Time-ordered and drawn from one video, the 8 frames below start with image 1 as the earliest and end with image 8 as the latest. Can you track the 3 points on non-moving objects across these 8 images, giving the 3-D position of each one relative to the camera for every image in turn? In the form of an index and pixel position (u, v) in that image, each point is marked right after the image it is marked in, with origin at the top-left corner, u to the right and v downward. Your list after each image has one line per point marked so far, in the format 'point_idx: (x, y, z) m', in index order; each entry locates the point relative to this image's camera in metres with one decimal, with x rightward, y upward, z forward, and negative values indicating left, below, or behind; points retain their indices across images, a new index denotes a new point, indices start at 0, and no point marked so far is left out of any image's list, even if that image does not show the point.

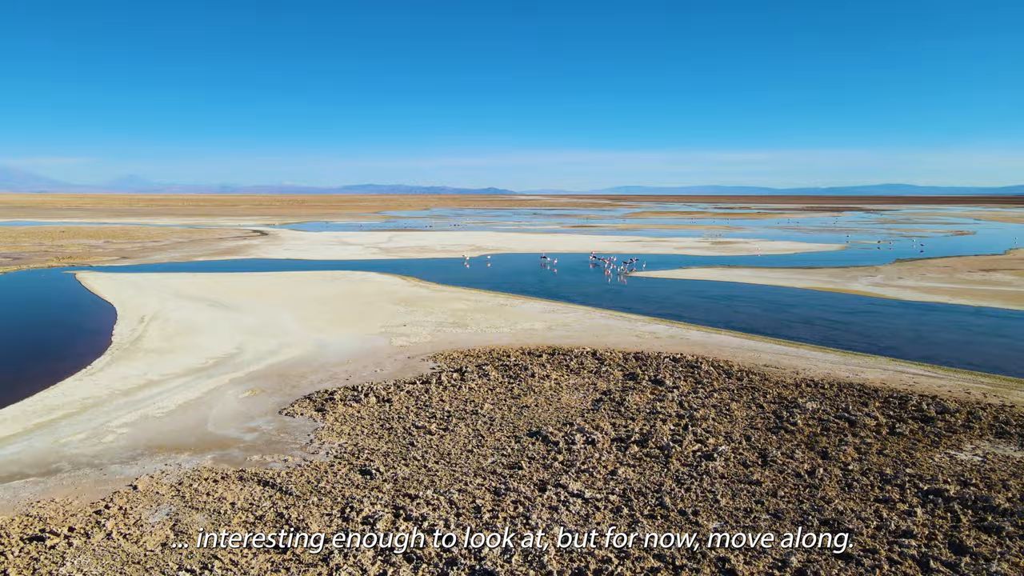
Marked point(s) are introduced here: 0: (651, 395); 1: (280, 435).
0: (+3.3, -2.5, +14.3) m
1: (-4.7, -2.9, +12.2) m
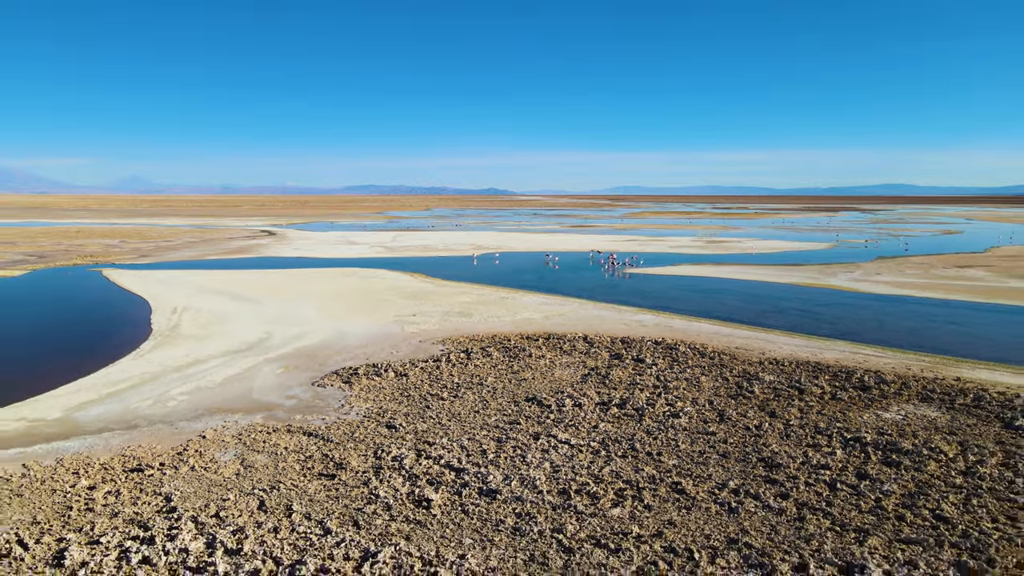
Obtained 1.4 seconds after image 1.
0: (+3.3, -2.2, +16.5) m
1: (-4.7, -2.7, +14.4) m
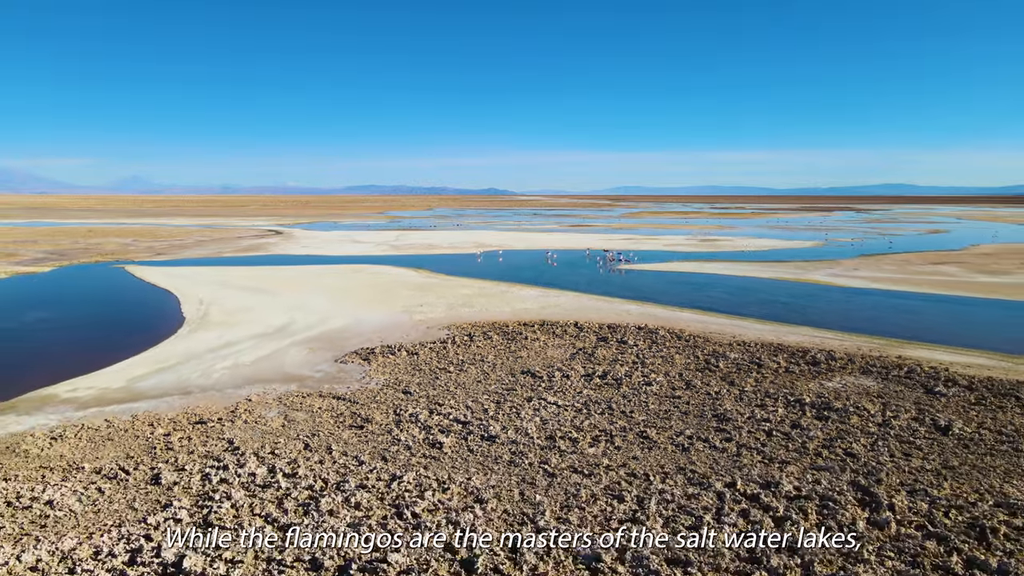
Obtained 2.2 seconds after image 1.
0: (+3.3, -1.9, +18.7) m
1: (-4.8, -2.3, +16.7) m
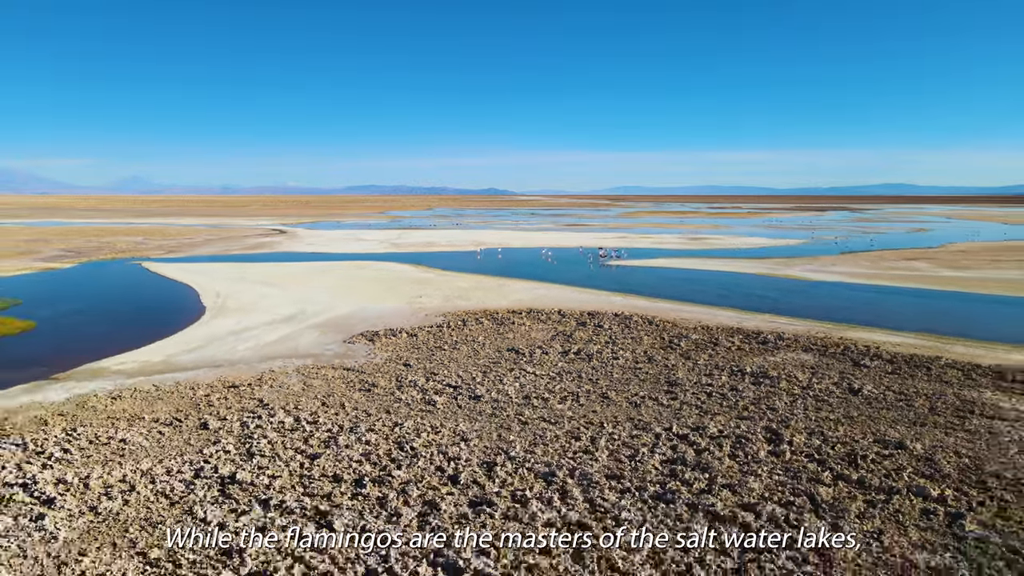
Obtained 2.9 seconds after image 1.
0: (+2.8, -1.5, +21.1) m
1: (-5.2, -2.0, +19.1) m
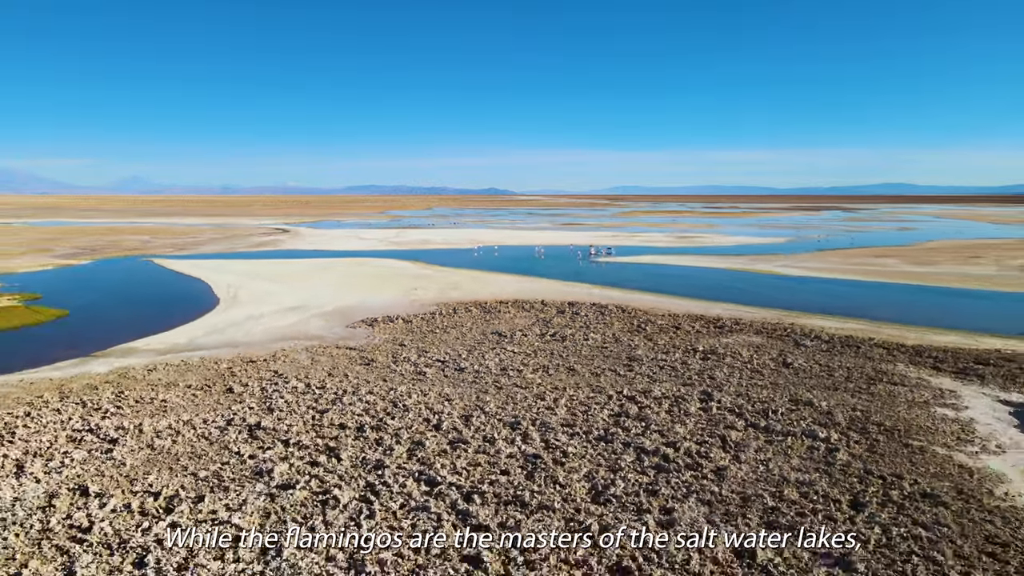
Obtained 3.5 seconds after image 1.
0: (+2.3, -1.1, +23.5) m
1: (-5.8, -1.6, +21.4) m
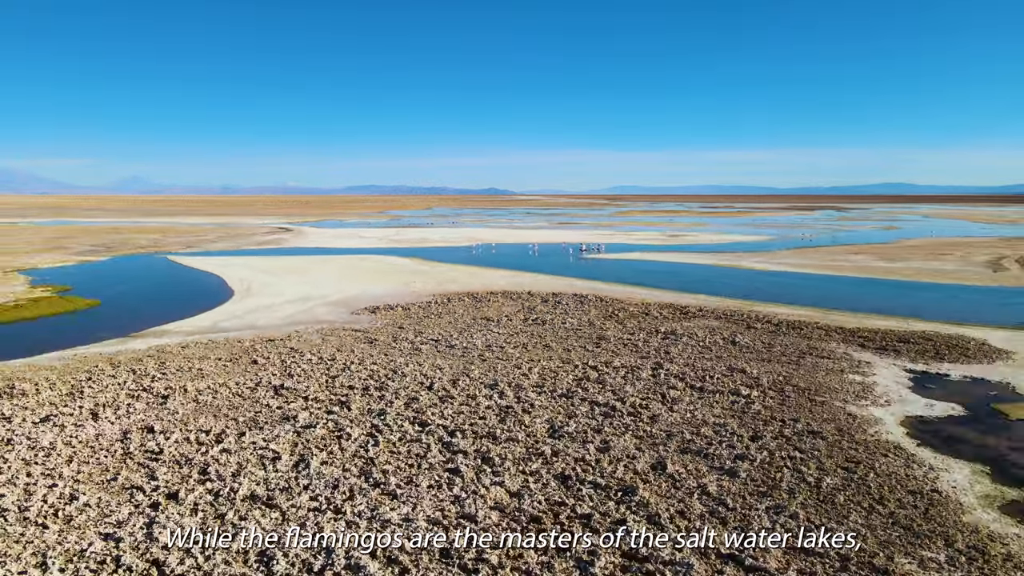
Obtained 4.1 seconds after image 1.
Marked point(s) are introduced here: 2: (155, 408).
0: (+1.7, -0.7, +26.1) m
1: (-6.3, -1.2, +24.1) m
2: (-8.2, -2.7, +13.6) m
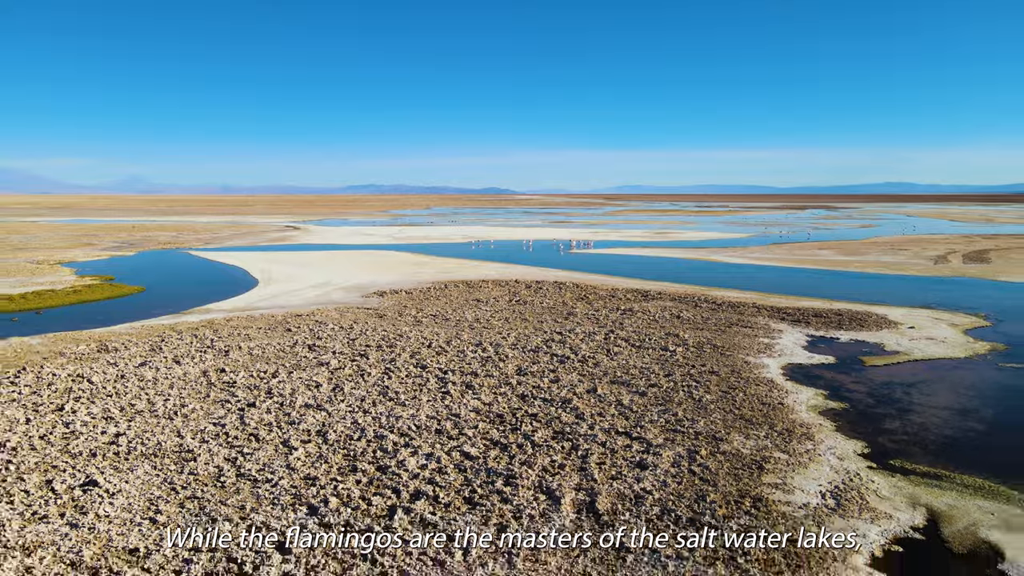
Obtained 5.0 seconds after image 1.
0: (+1.1, -0.1, +30.4) m
1: (-6.9, -0.6, +28.4) m
2: (-8.8, -2.1, +17.9) m
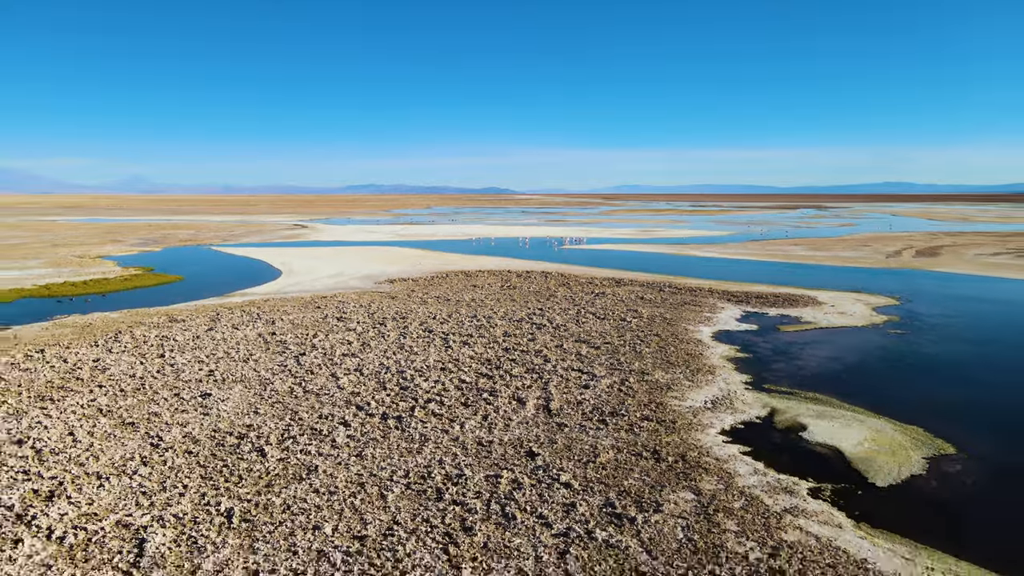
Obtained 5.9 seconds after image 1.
0: (+0.7, +0.6, +35.1) m
1: (-7.4, +0.1, +33.0) m
2: (-9.2, -1.4, +22.6) m
